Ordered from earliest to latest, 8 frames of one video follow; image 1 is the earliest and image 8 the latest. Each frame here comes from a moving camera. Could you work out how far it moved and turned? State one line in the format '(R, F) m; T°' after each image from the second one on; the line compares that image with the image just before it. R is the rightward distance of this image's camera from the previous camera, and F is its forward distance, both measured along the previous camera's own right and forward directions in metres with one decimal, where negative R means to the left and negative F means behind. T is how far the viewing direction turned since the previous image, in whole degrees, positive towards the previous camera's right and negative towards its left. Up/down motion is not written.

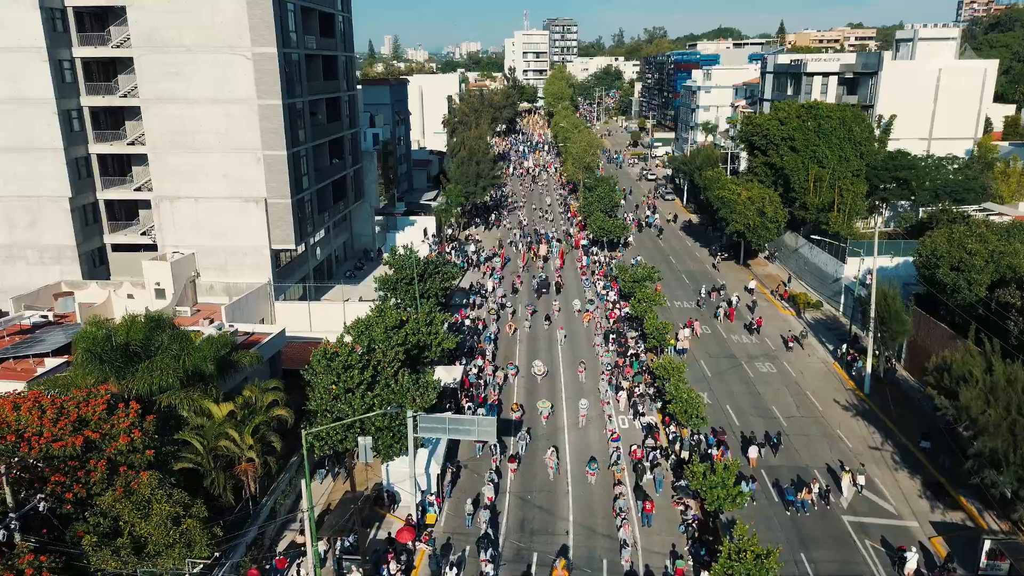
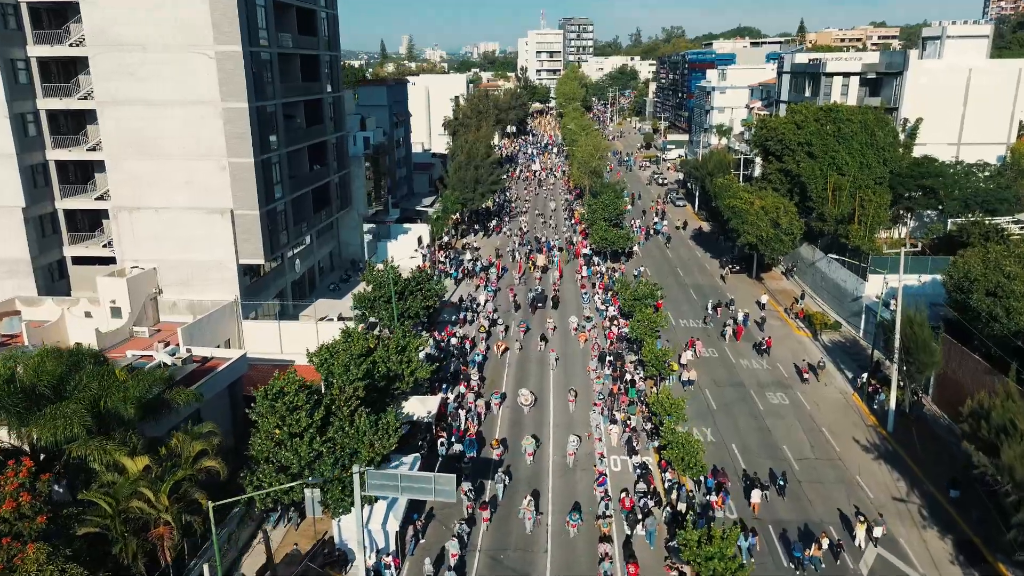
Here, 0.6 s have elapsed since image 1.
(+1.7, +3.8) m; -1°
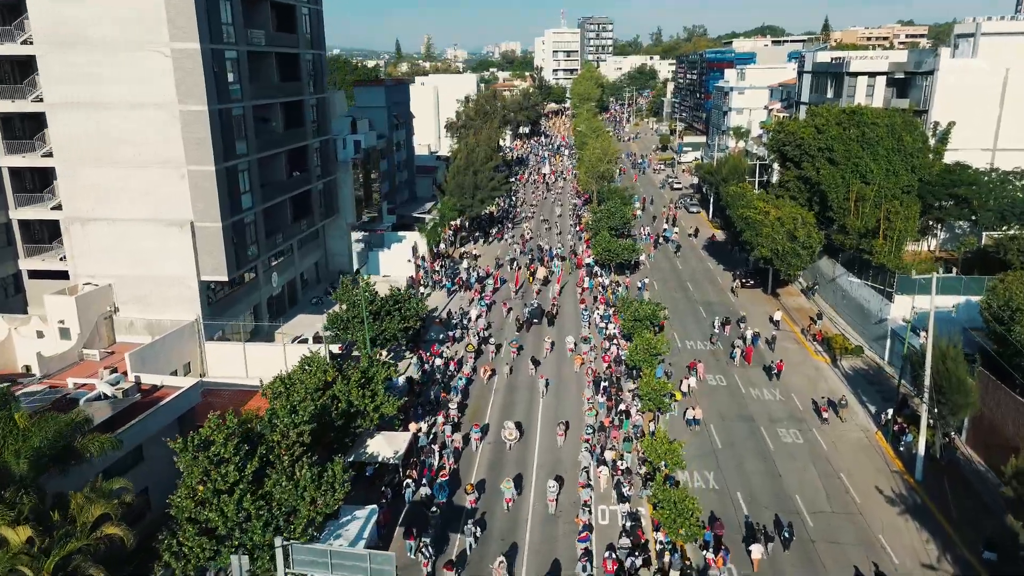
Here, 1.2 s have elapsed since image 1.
(+1.8, +3.8) m; -2°
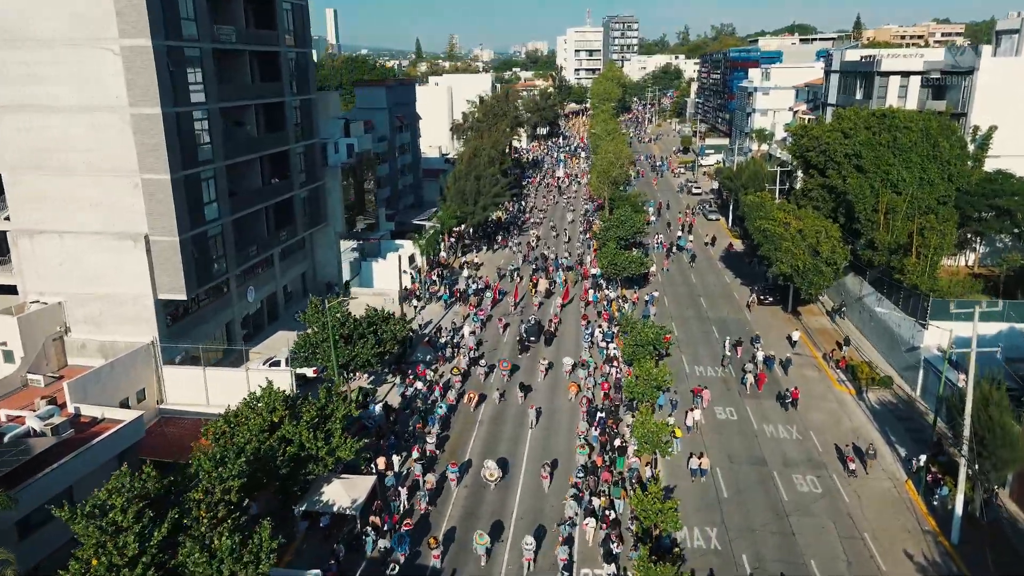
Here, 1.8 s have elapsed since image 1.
(+1.9, +3.8) m; -2°
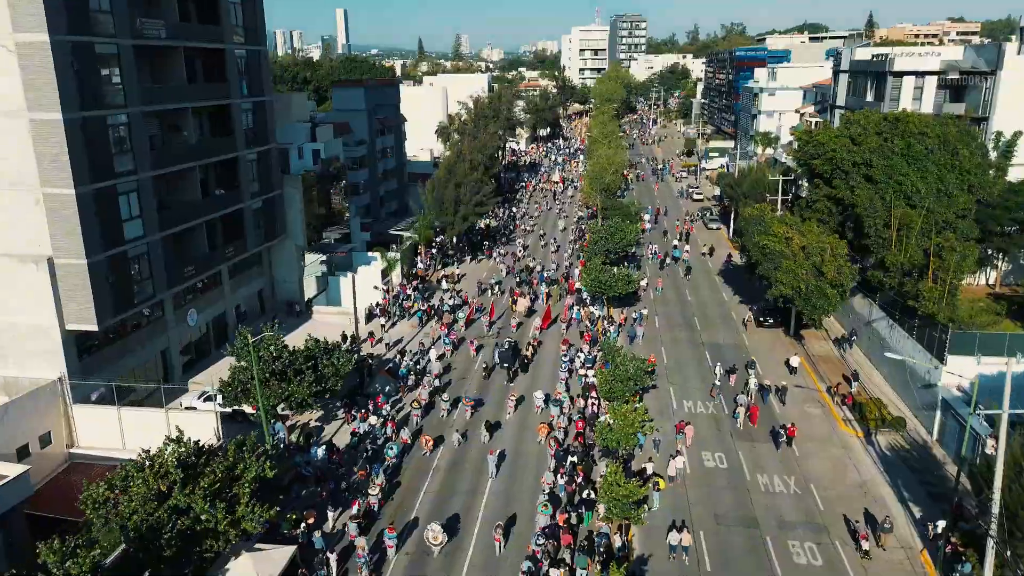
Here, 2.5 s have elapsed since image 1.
(+2.2, +4.4) m; -1°
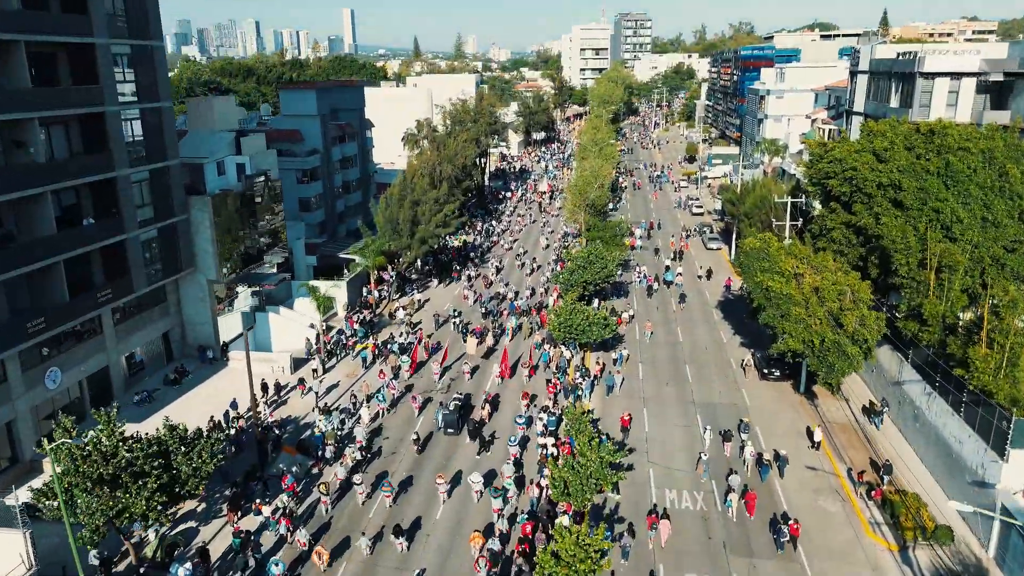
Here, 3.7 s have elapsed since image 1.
(+2.9, +8.0) m; -1°
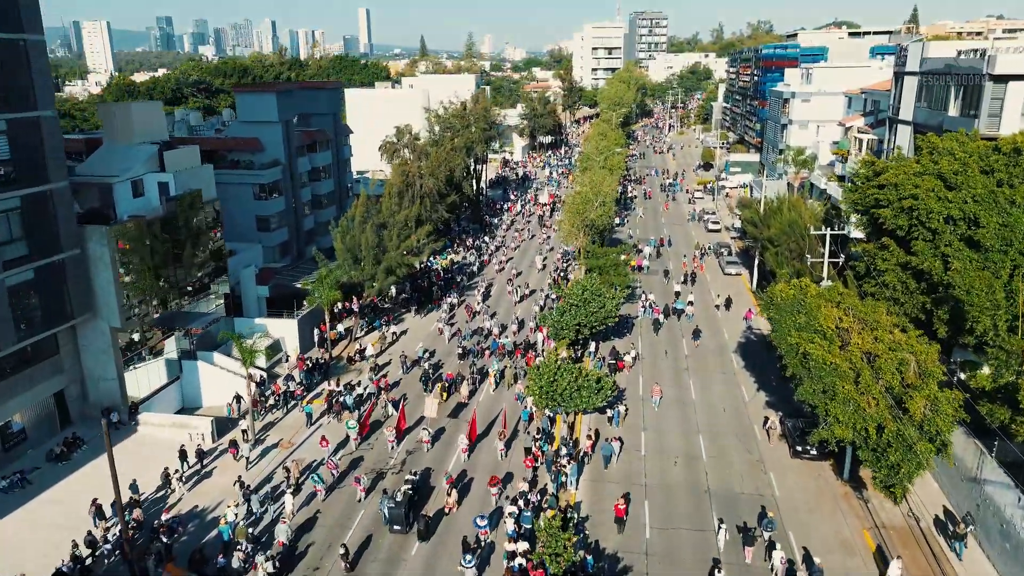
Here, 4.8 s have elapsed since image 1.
(+1.9, +7.8) m; -1°
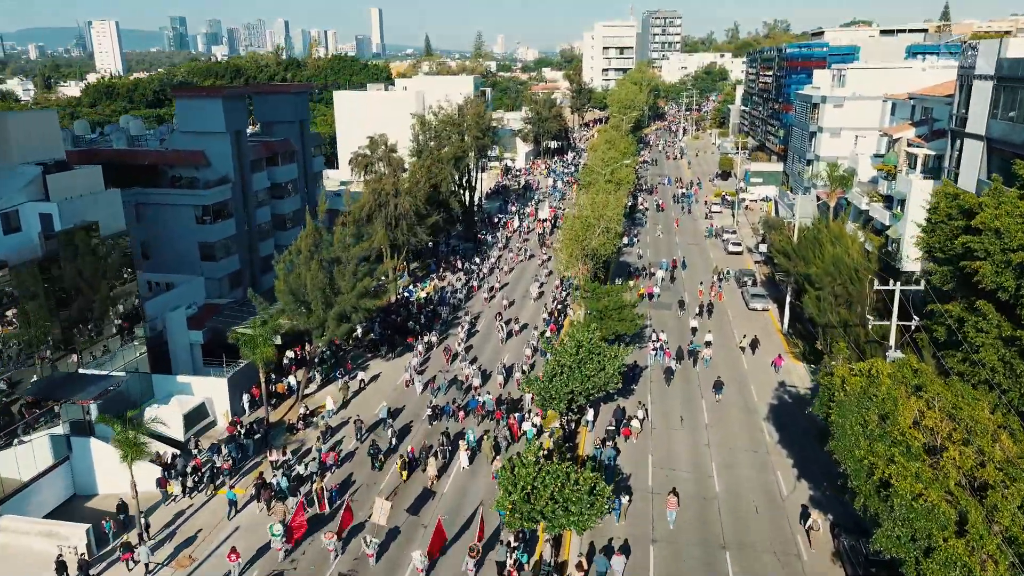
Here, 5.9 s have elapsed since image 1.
(+1.5, +8.0) m; -1°
